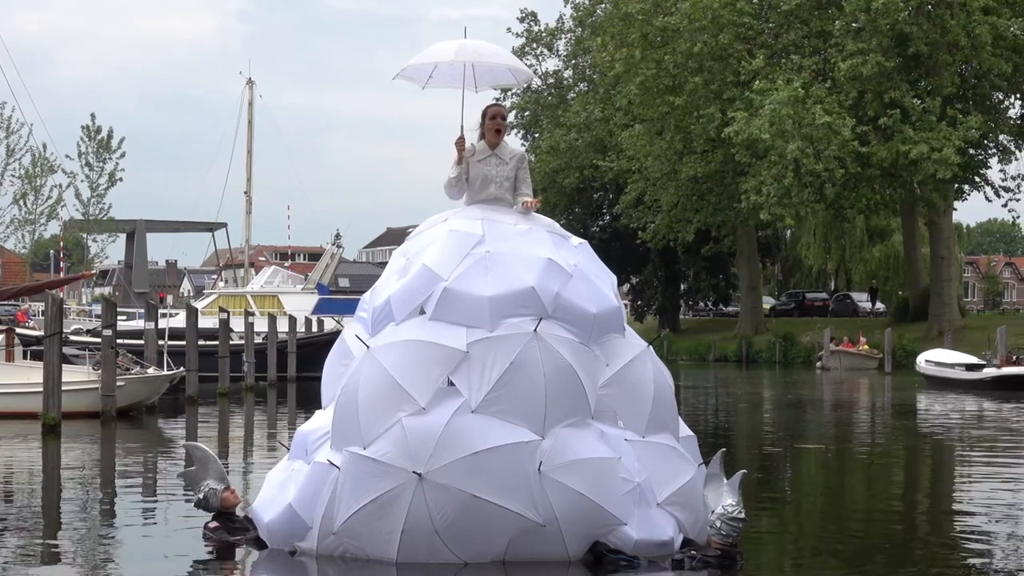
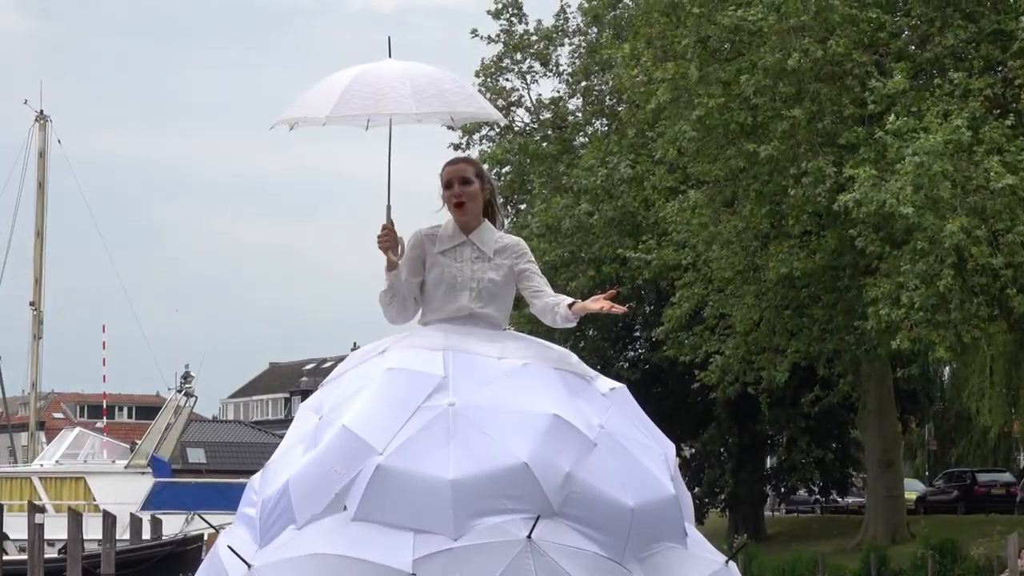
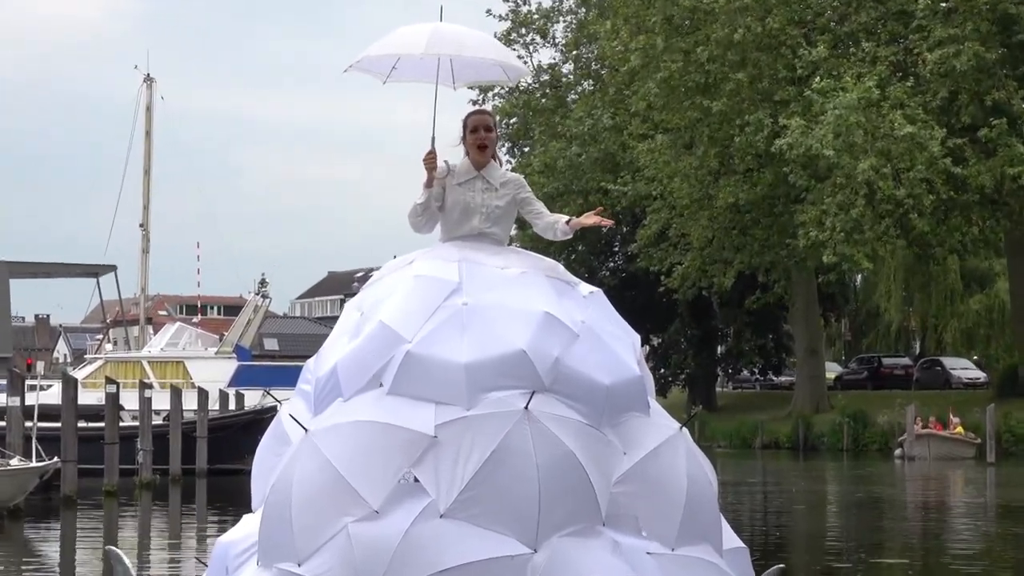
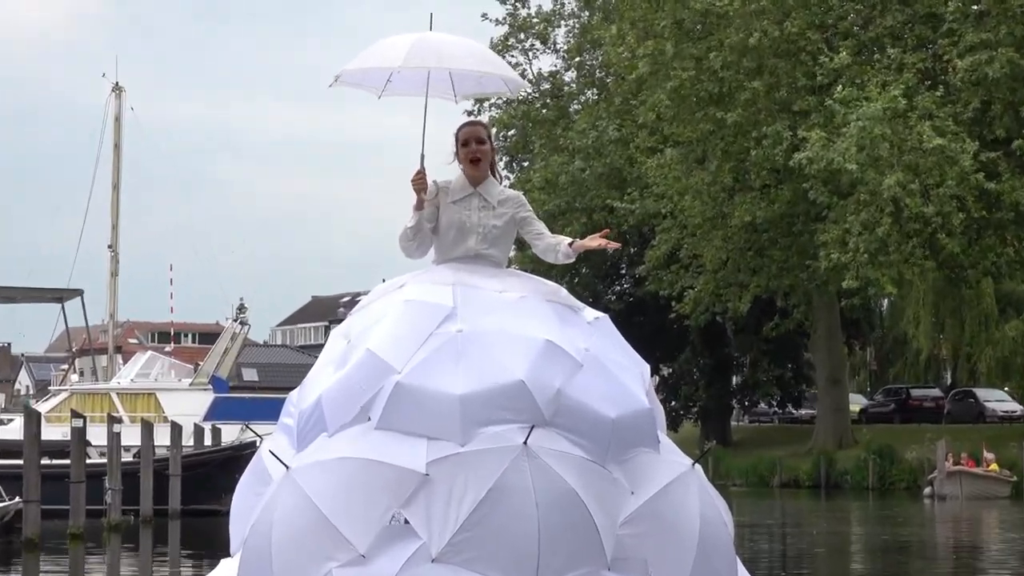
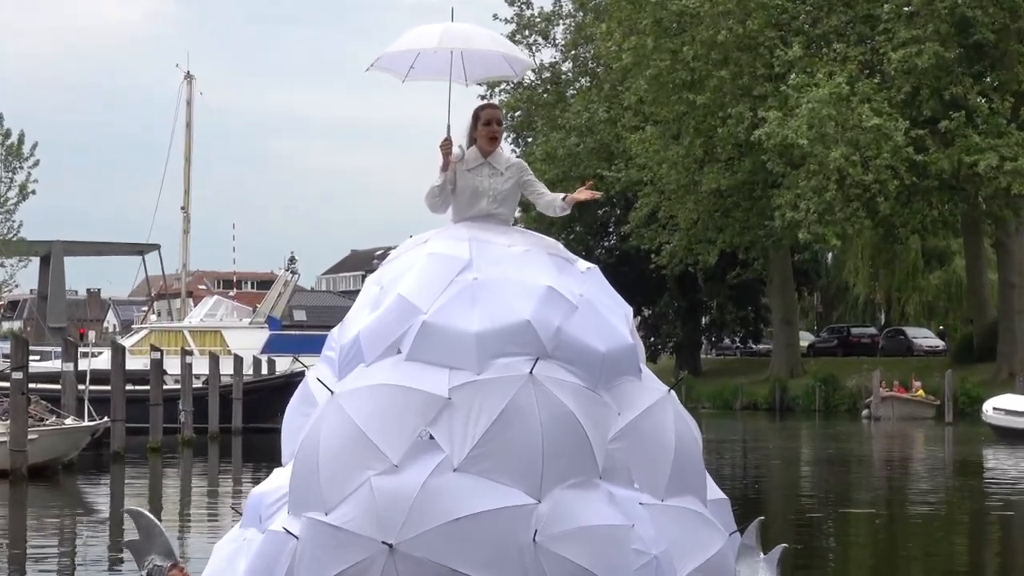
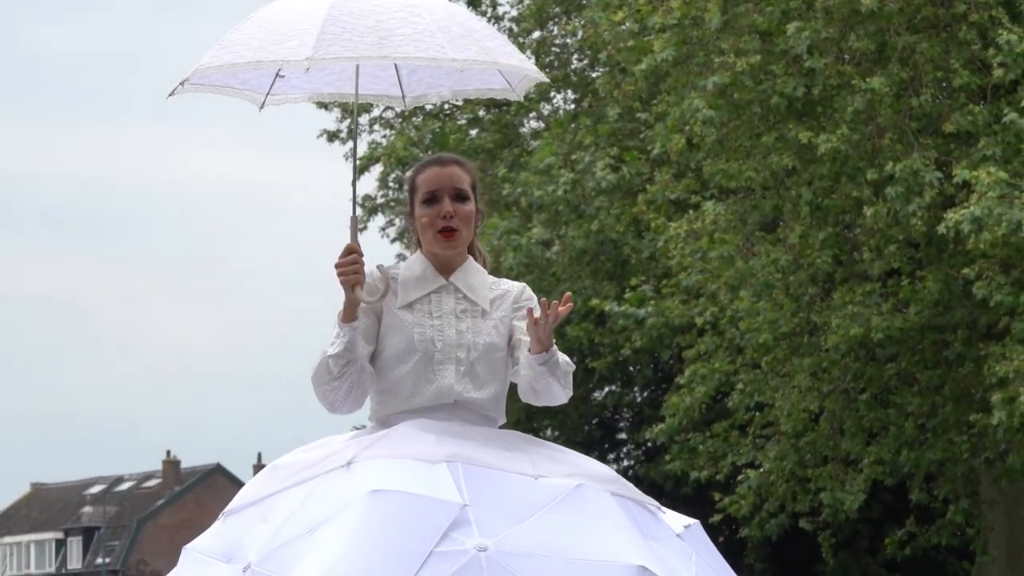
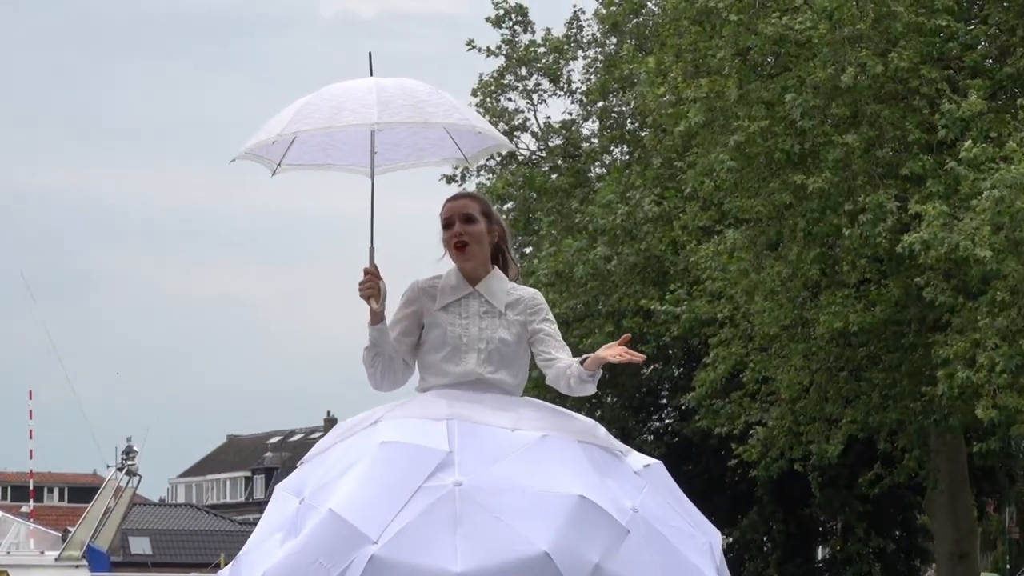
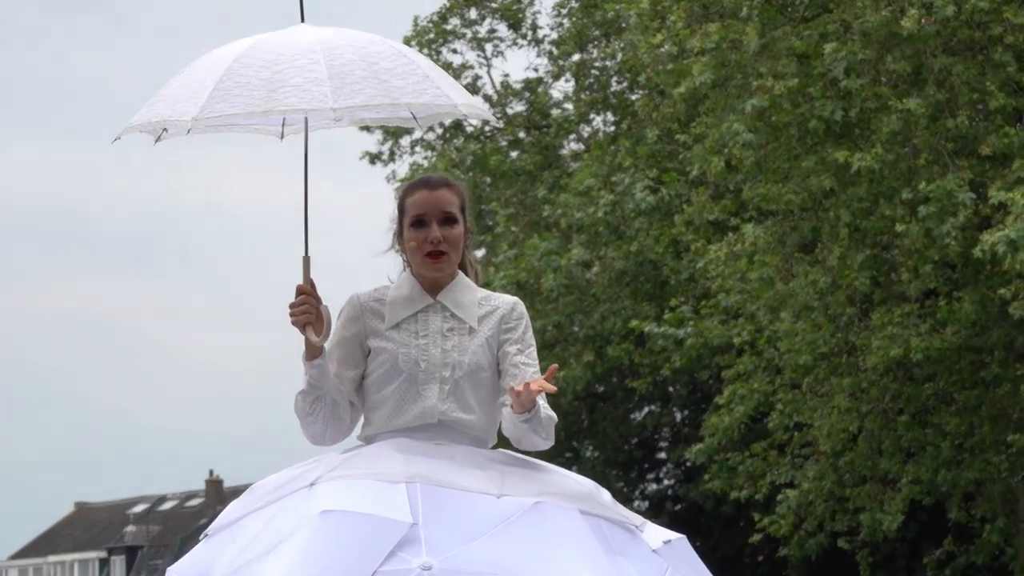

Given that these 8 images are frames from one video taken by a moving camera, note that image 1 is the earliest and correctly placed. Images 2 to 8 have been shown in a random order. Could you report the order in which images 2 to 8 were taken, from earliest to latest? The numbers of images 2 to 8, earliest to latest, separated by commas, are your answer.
5, 3, 4, 2, 7, 8, 6
